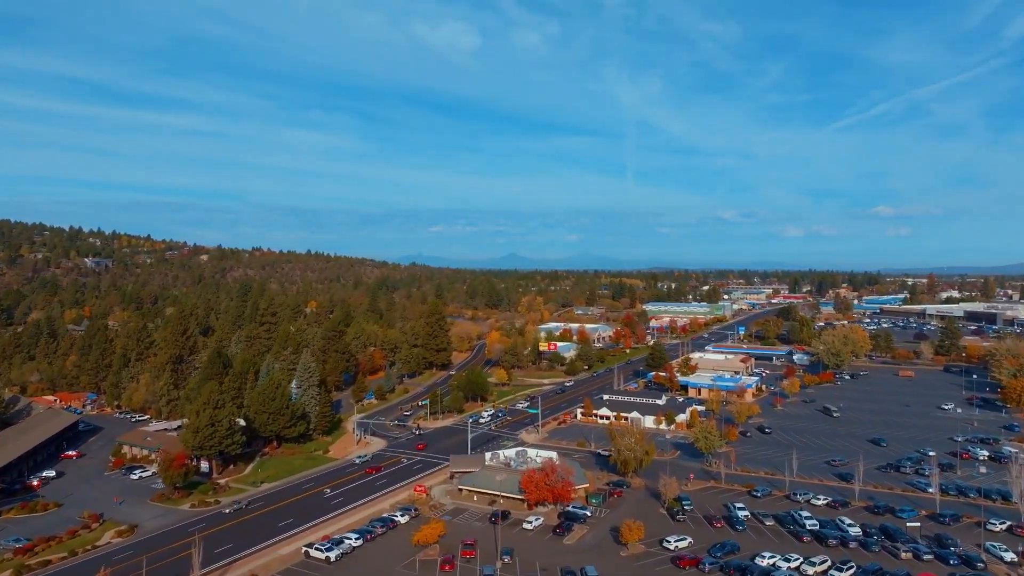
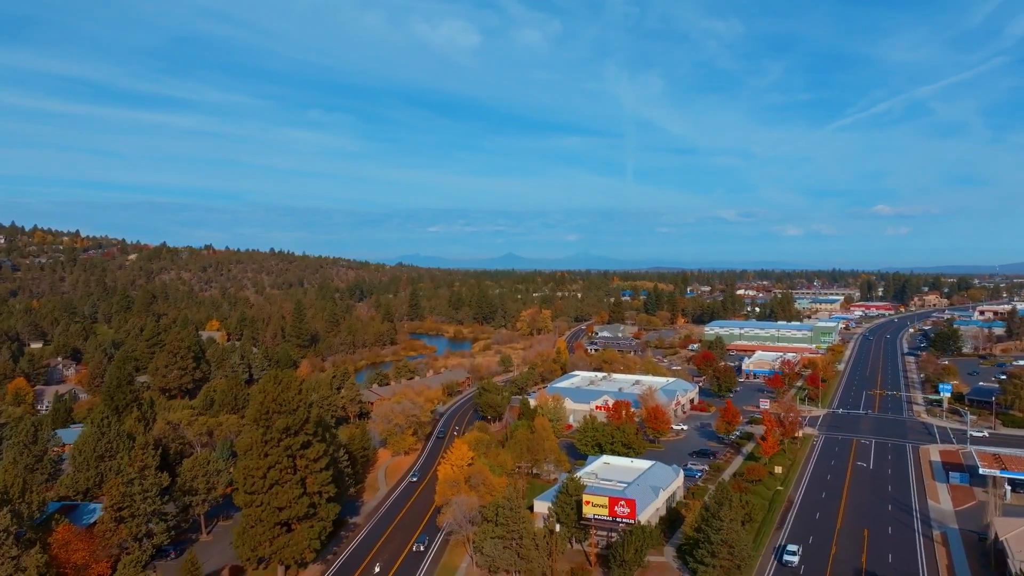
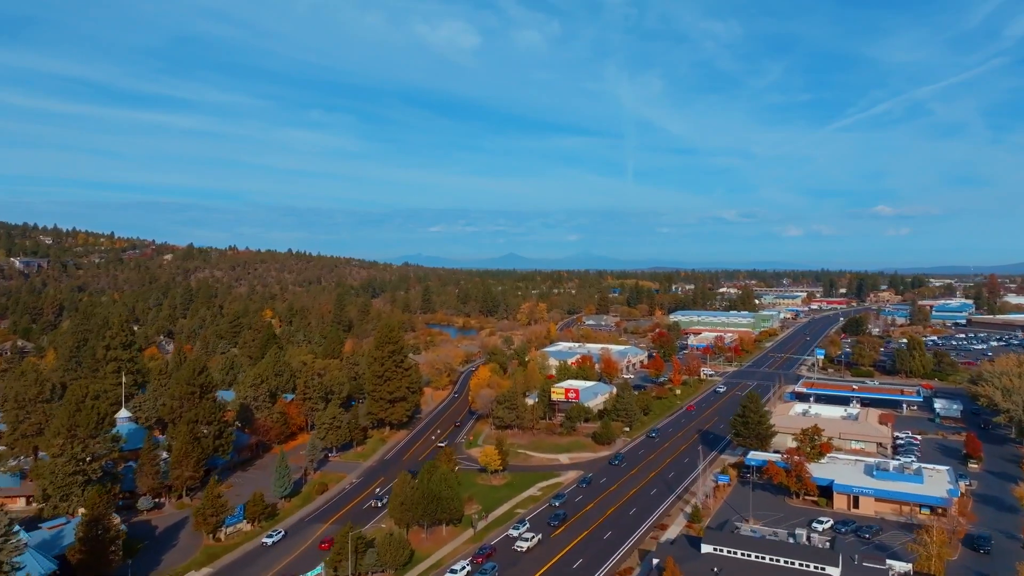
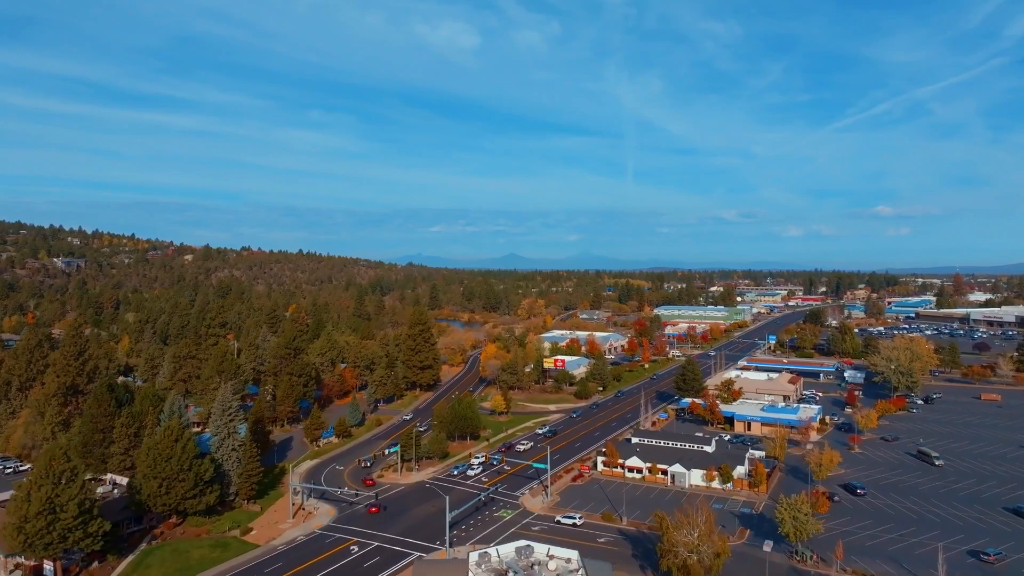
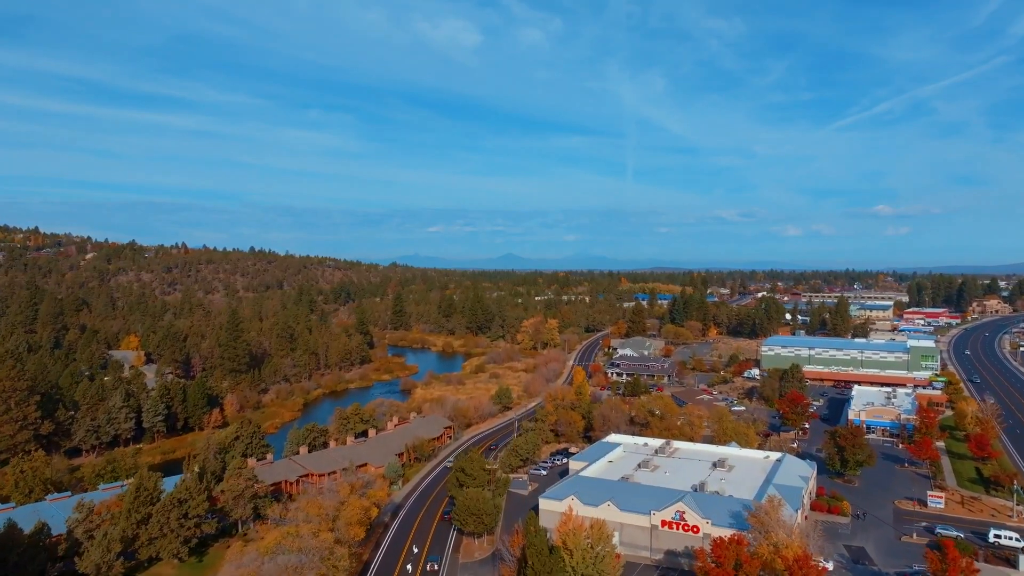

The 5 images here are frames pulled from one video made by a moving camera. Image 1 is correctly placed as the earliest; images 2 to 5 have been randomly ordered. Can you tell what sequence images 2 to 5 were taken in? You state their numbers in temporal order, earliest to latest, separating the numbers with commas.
4, 3, 2, 5
